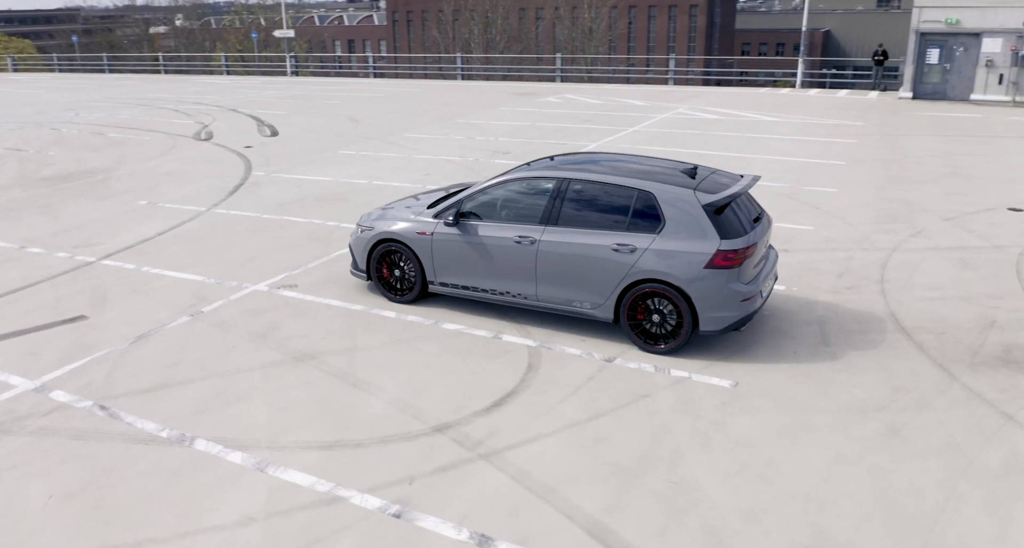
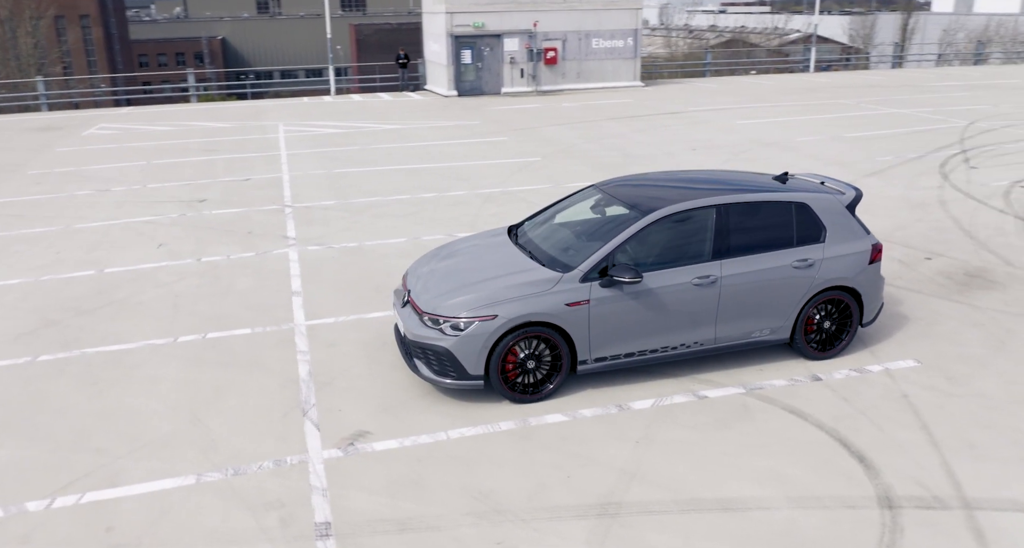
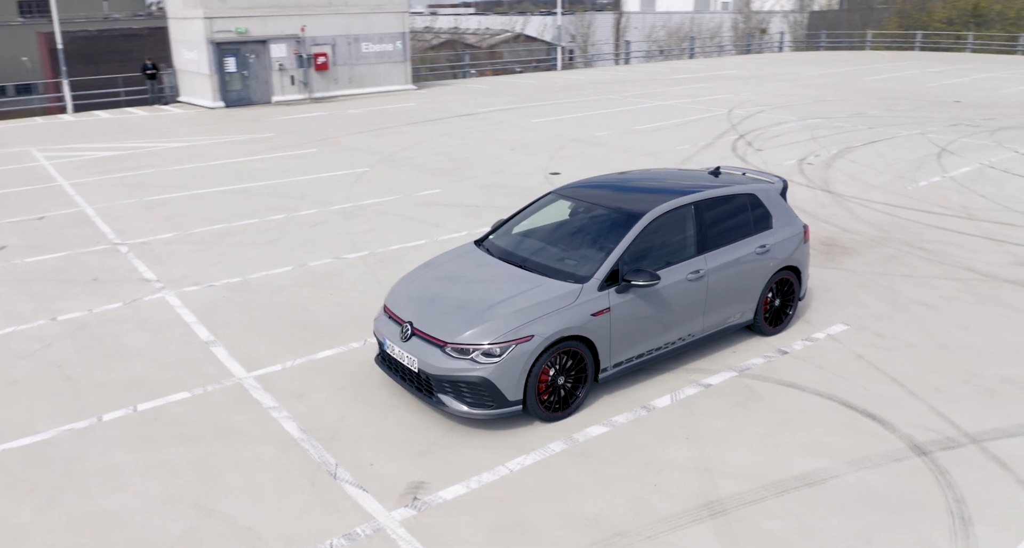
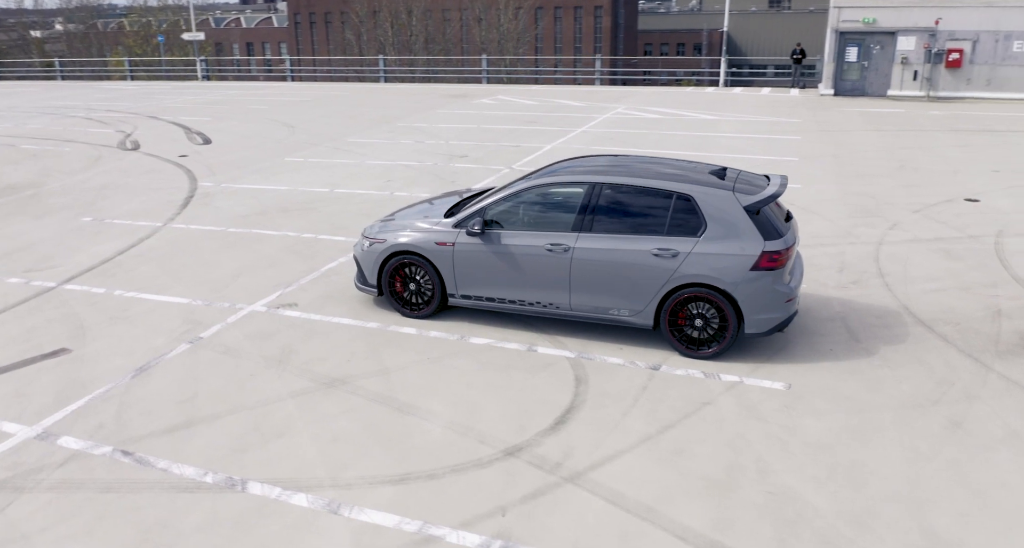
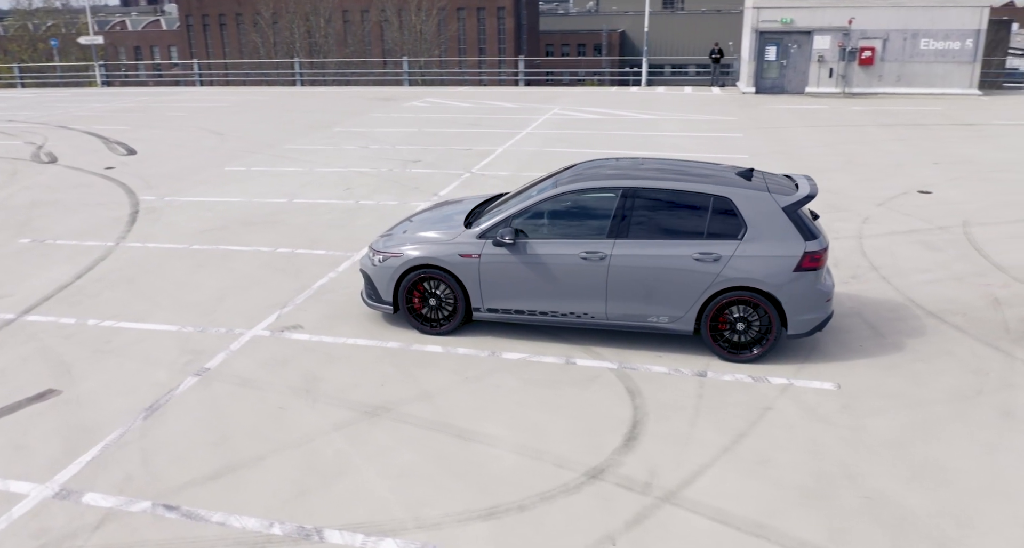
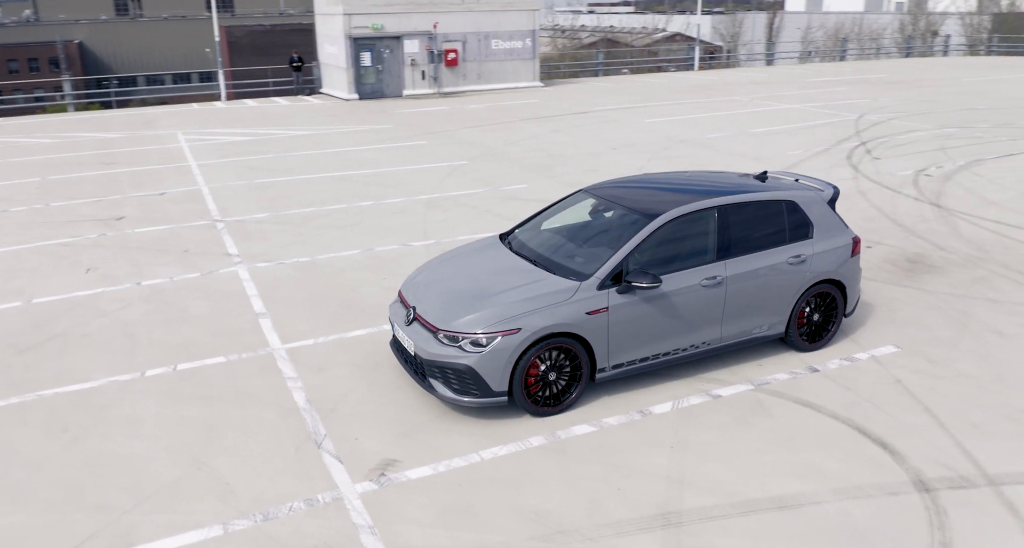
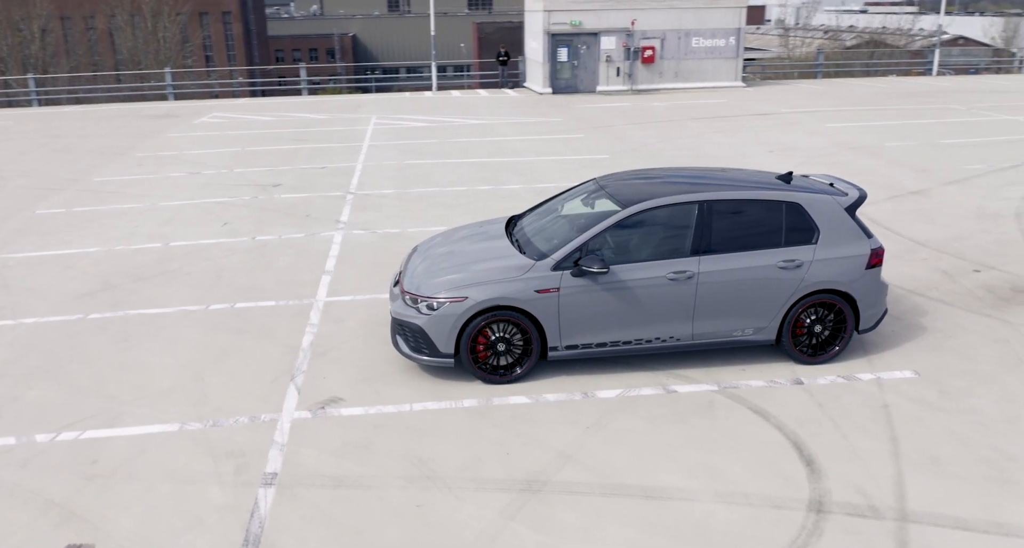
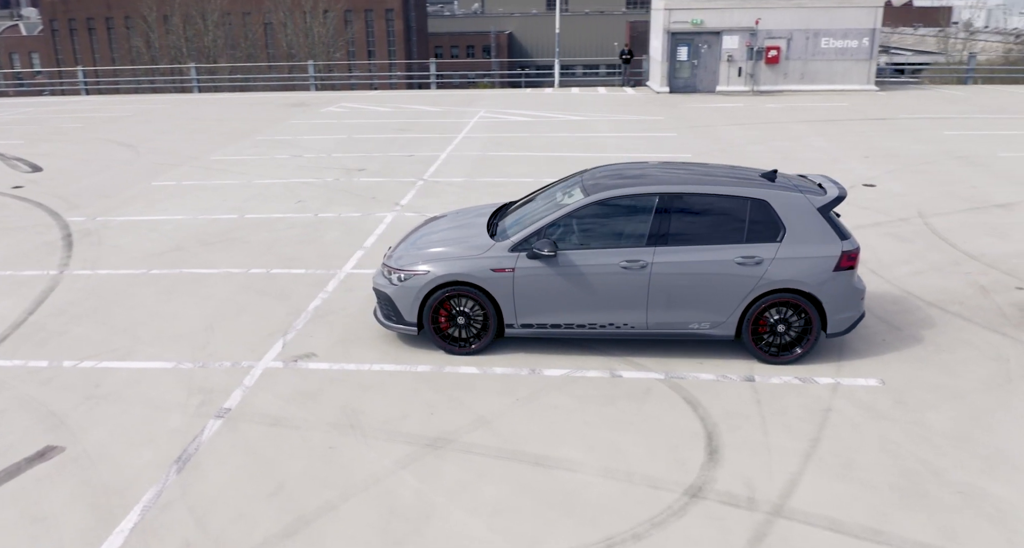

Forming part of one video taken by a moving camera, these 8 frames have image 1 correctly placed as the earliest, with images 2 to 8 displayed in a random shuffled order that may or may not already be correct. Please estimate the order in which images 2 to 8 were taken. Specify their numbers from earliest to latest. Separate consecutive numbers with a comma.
4, 5, 8, 7, 2, 6, 3
